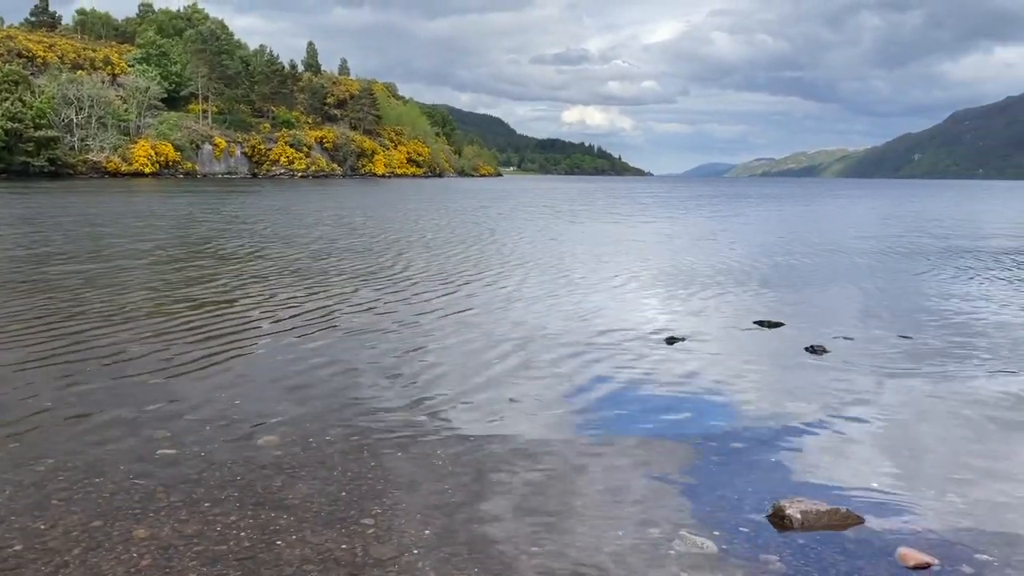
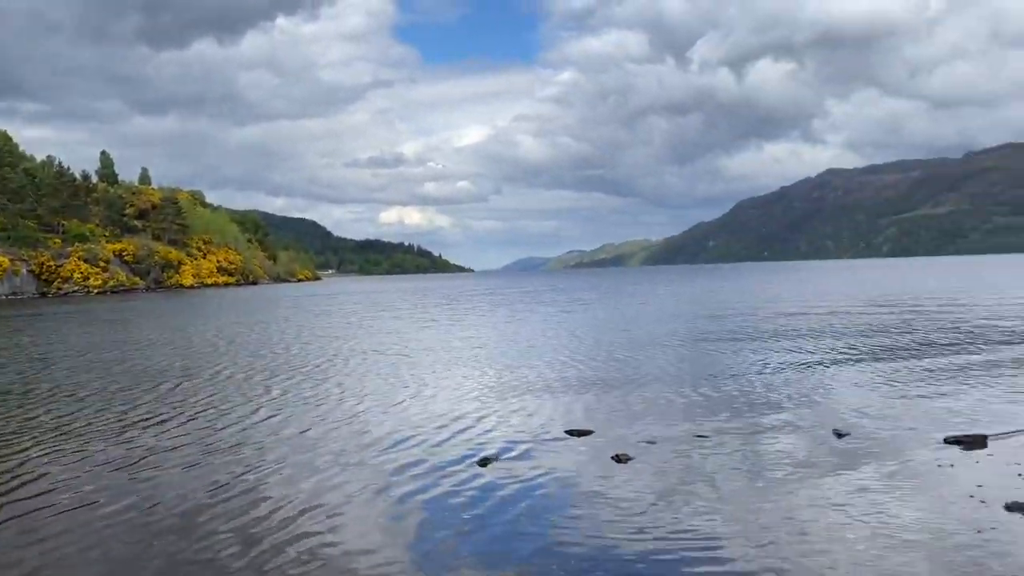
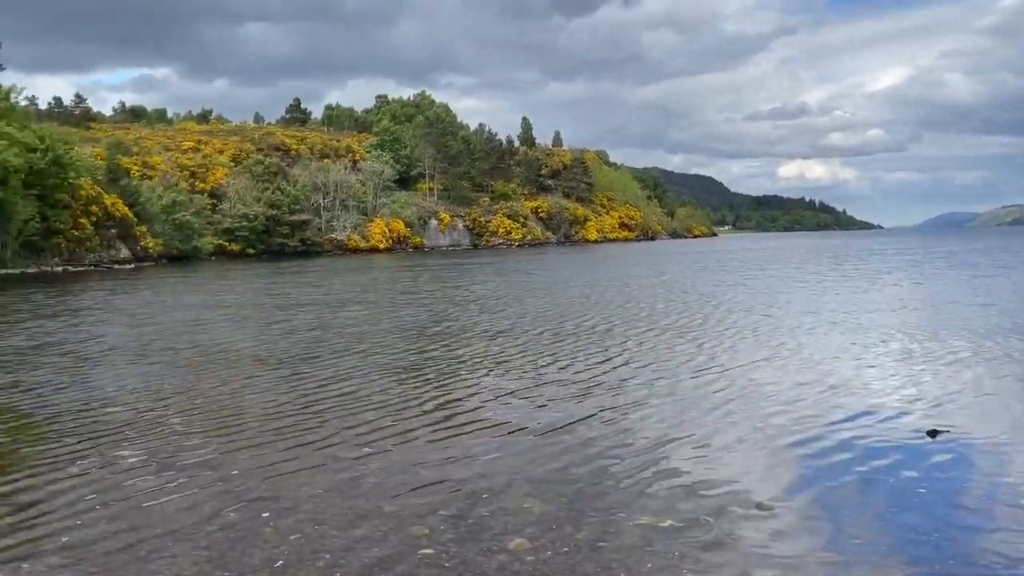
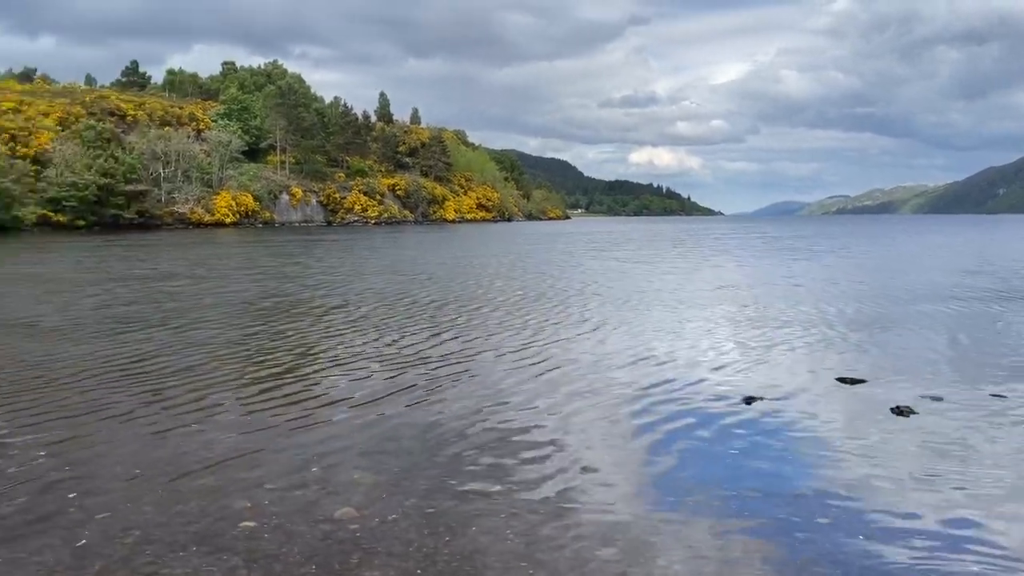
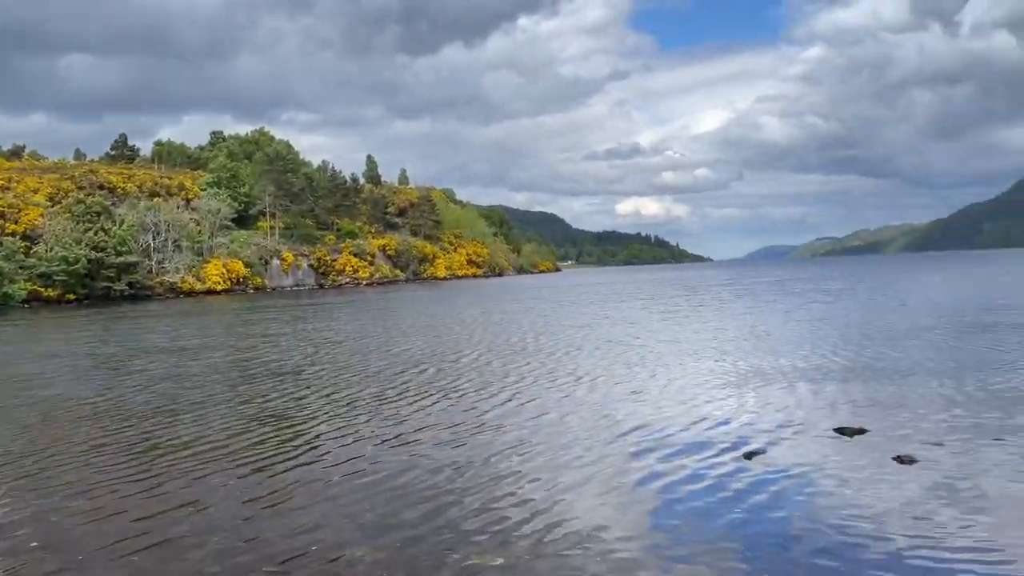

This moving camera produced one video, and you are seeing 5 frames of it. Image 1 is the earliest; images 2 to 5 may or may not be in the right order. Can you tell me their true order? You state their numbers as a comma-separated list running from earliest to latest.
4, 3, 5, 2
